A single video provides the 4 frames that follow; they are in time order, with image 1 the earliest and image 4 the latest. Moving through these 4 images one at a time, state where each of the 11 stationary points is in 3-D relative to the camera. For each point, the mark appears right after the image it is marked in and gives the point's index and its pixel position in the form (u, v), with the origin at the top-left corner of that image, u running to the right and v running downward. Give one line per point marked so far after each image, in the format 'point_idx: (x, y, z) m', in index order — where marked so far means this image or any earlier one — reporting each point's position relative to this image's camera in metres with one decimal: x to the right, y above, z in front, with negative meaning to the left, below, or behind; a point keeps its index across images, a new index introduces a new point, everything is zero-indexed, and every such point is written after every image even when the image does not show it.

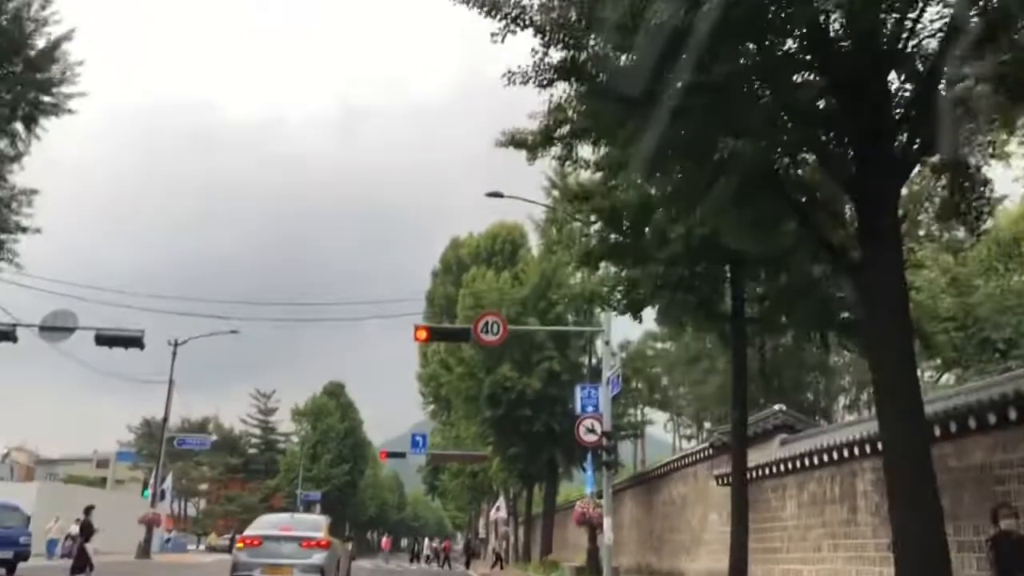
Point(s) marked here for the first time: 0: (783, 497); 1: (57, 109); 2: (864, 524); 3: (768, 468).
0: (+5.7, -4.2, +18.4) m
1: (-8.5, +3.3, +17.0) m
2: (+5.8, -3.9, +14.9) m
3: (+5.4, -3.8, +19.0) m
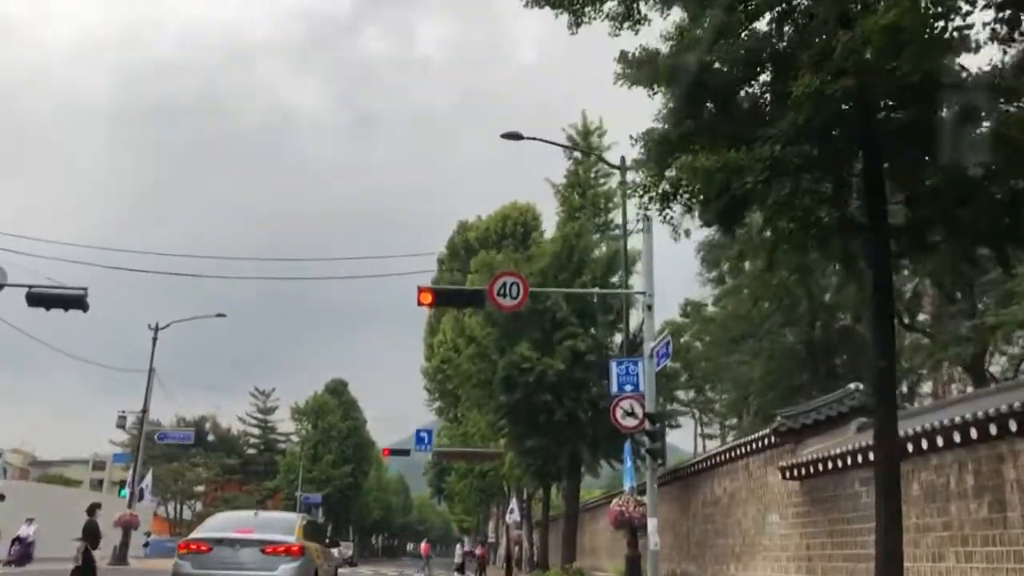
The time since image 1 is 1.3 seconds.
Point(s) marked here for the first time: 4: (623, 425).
0: (+6.1, -3.3, +14.6) m
1: (-8.1, +4.3, +13.4) m
2: (+6.2, -2.9, +11.1) m
3: (+5.8, -2.8, +15.2) m
4: (+2.2, -2.7, +18.0) m
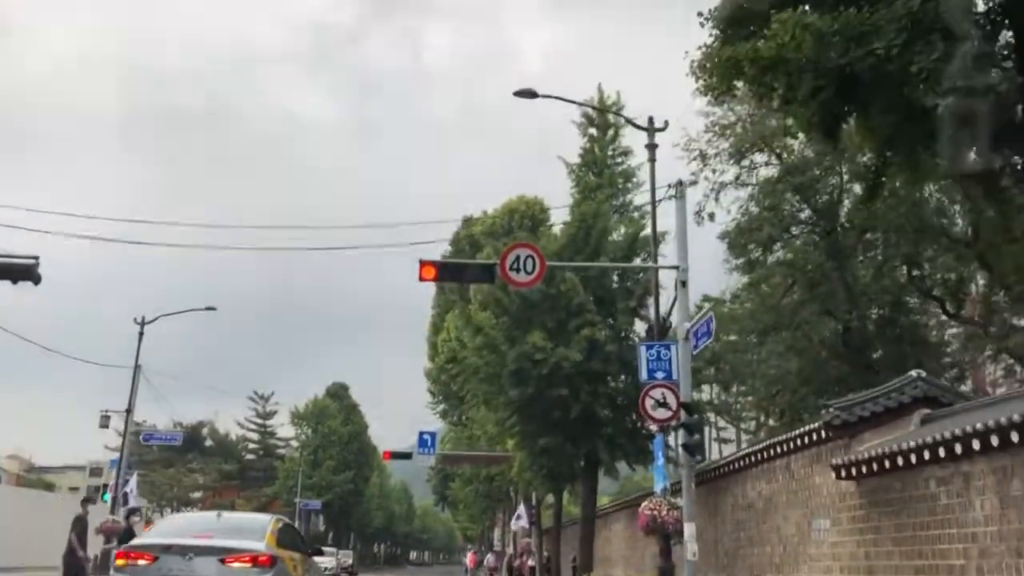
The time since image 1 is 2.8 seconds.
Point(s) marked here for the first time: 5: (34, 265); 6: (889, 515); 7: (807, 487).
0: (+6.4, -2.8, +12.4) m
1: (-7.8, +4.8, +11.2) m
2: (+6.4, -2.3, +8.8) m
3: (+6.1, -2.3, +12.9) m
4: (+2.5, -2.2, +15.7) m
5: (-7.7, +0.4, +14.8) m
6: (+6.2, -3.7, +14.9) m
7: (+5.9, -4.0, +18.3) m
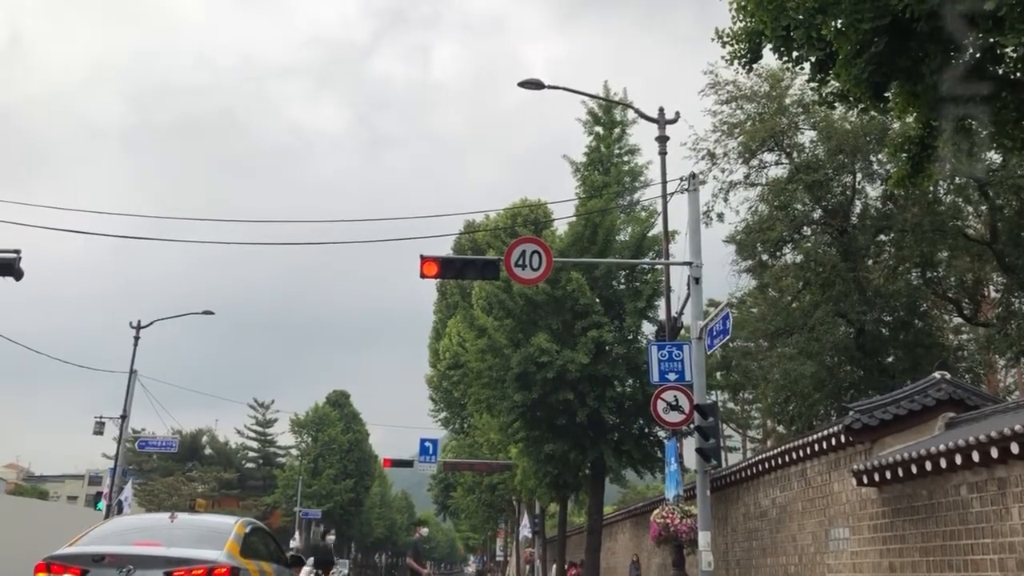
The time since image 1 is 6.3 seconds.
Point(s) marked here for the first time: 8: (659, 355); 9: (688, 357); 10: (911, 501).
0: (+6.4, -2.7, +11.6) m
1: (-7.7, +4.9, +10.5) m
2: (+6.5, -2.2, +8.1) m
3: (+6.1, -2.2, +12.2) m
4: (+2.6, -2.2, +15.0) m
5: (-7.7, +0.4, +14.1) m
6: (+6.2, -3.6, +14.1) m
7: (+6.0, -4.0, +17.5) m
8: (+2.6, -1.2, +16.0) m
9: (+3.1, -1.2, +15.9) m
10: (+6.3, -3.4, +14.2) m
